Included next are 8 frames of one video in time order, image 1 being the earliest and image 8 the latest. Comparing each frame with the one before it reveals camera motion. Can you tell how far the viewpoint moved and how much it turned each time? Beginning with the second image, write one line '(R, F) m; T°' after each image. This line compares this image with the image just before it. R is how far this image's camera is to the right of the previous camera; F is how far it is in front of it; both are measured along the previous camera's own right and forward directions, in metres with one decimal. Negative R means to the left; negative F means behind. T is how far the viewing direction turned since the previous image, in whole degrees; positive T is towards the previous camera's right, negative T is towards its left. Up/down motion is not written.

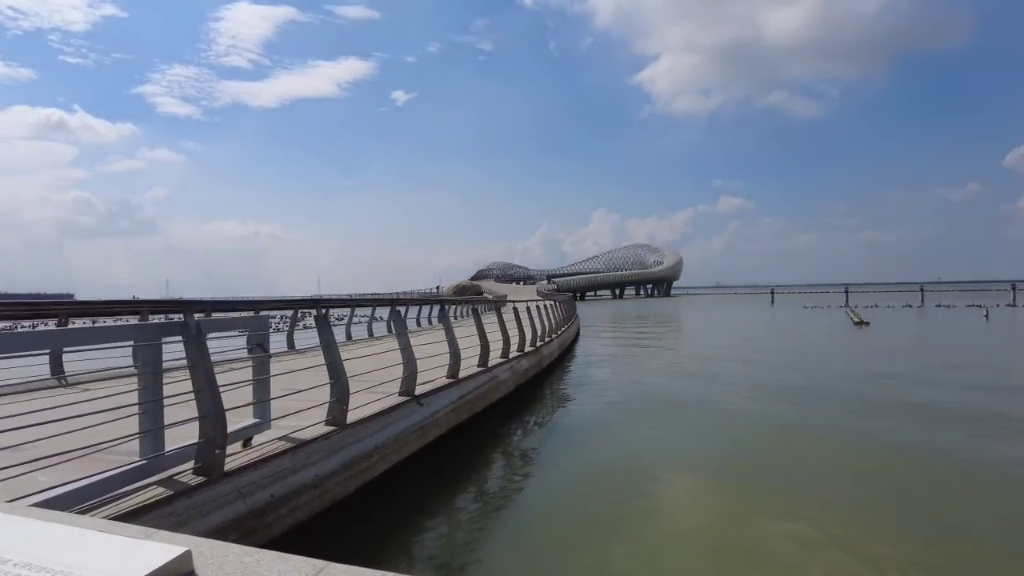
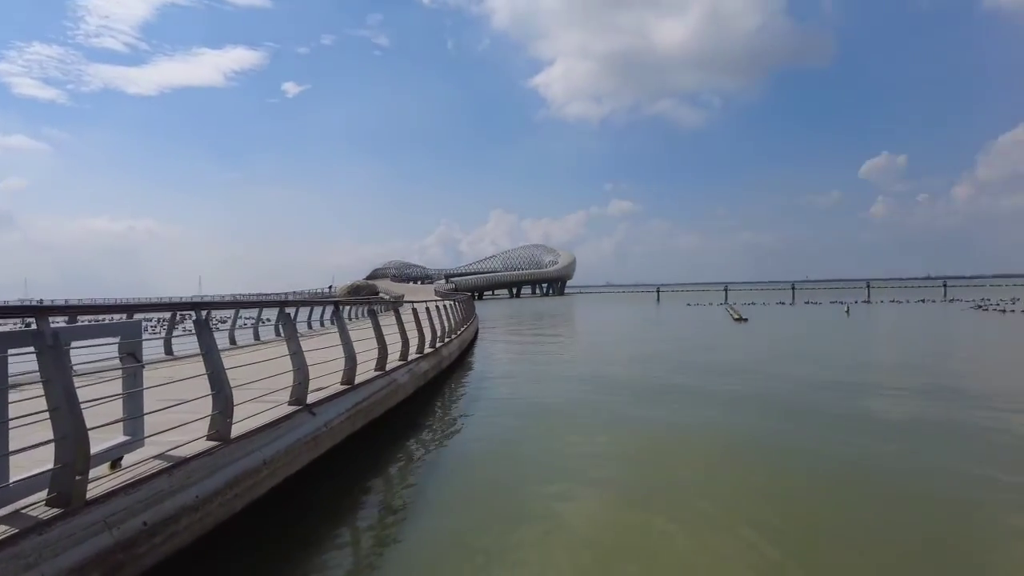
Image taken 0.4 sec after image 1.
(+2.0, +1.3) m; -4°
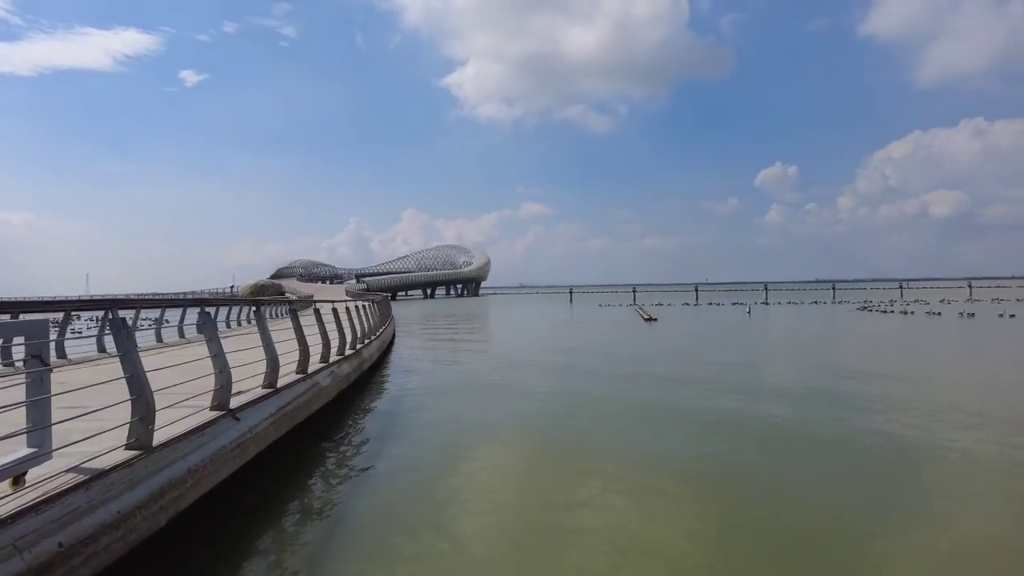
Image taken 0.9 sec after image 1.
(-0.3, 0.0) m; +8°
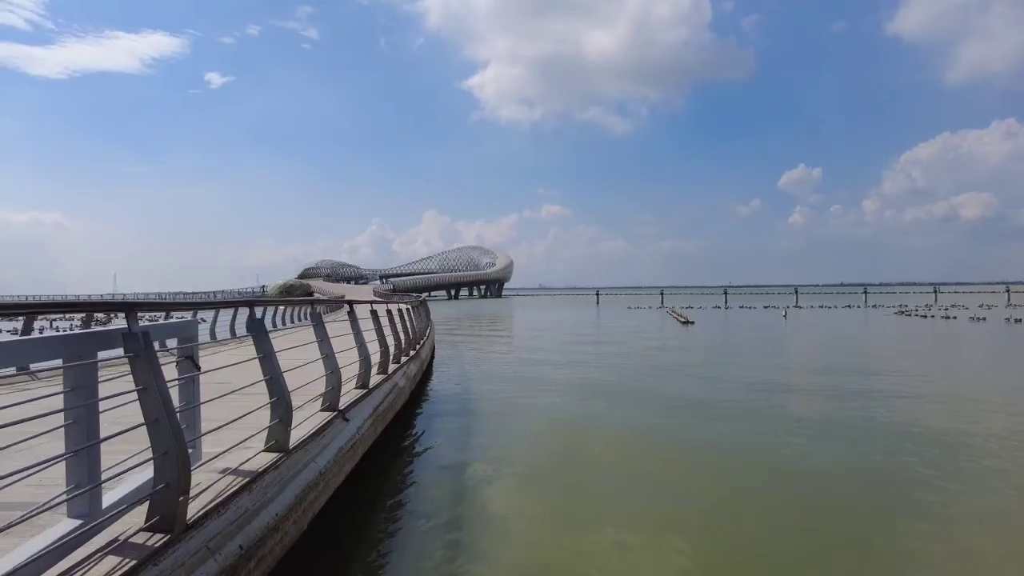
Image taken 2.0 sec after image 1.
(-0.8, +0.1) m; -2°
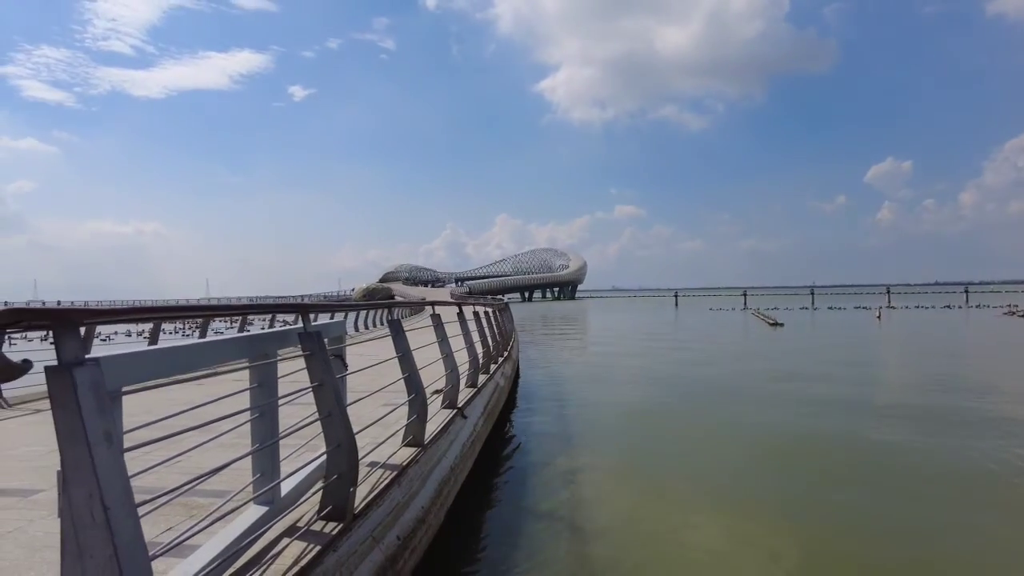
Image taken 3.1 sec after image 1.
(-0.4, 0.0) m; -7°
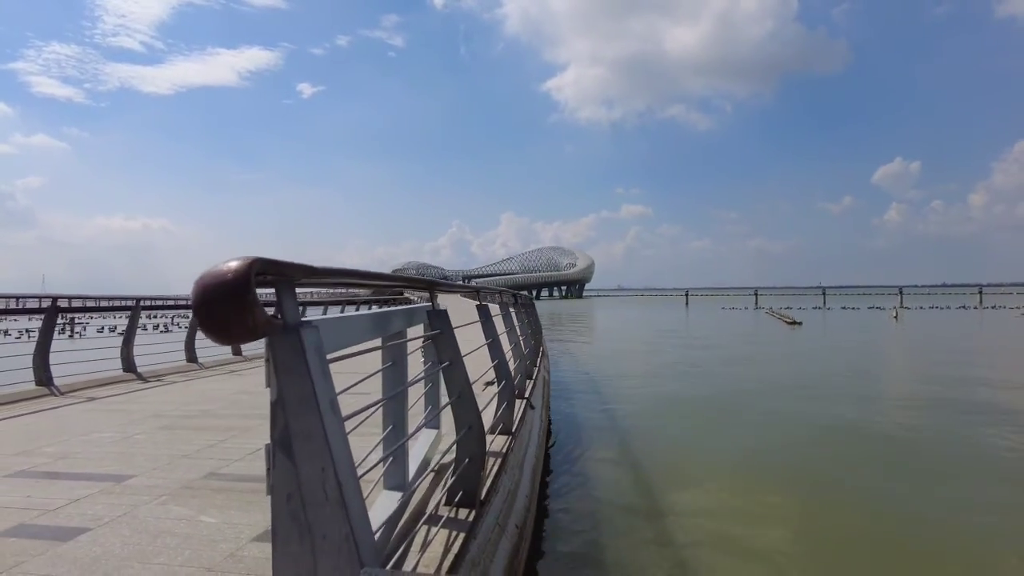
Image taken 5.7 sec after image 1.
(-0.6, +0.2) m; -1°
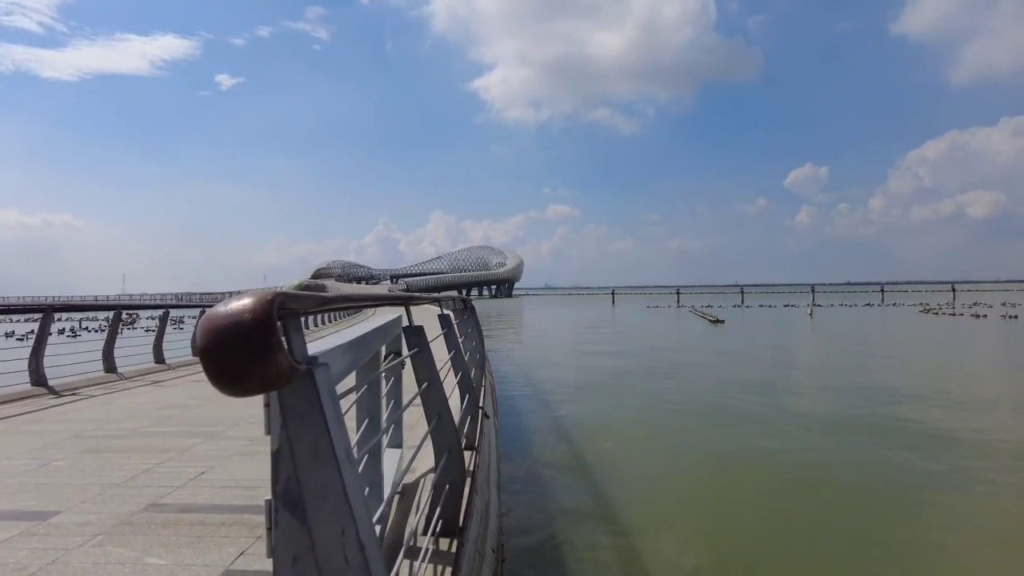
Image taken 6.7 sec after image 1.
(-0.2, +0.1) m; +6°
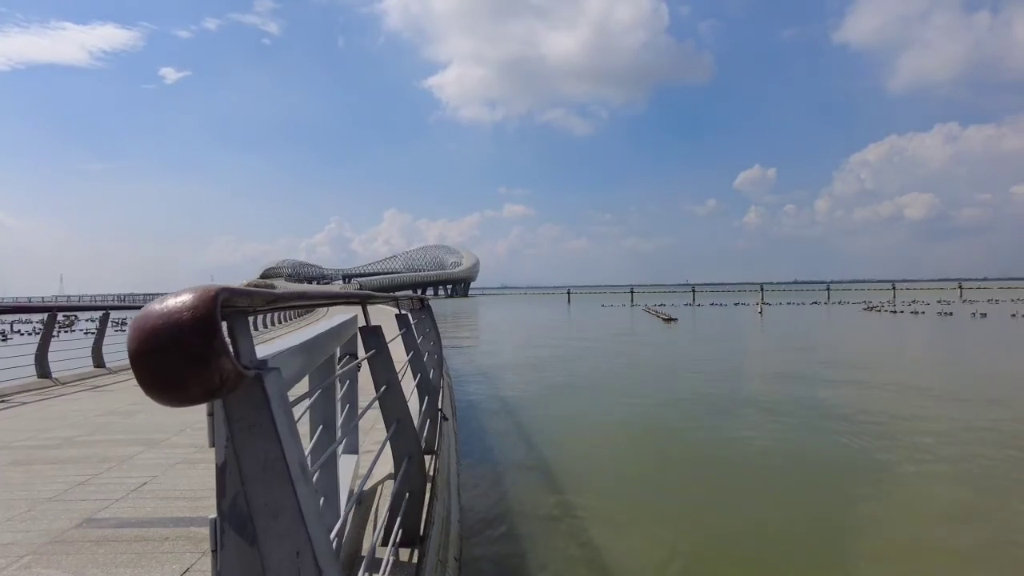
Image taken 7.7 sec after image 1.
(0.0, +0.1) m; +4°
